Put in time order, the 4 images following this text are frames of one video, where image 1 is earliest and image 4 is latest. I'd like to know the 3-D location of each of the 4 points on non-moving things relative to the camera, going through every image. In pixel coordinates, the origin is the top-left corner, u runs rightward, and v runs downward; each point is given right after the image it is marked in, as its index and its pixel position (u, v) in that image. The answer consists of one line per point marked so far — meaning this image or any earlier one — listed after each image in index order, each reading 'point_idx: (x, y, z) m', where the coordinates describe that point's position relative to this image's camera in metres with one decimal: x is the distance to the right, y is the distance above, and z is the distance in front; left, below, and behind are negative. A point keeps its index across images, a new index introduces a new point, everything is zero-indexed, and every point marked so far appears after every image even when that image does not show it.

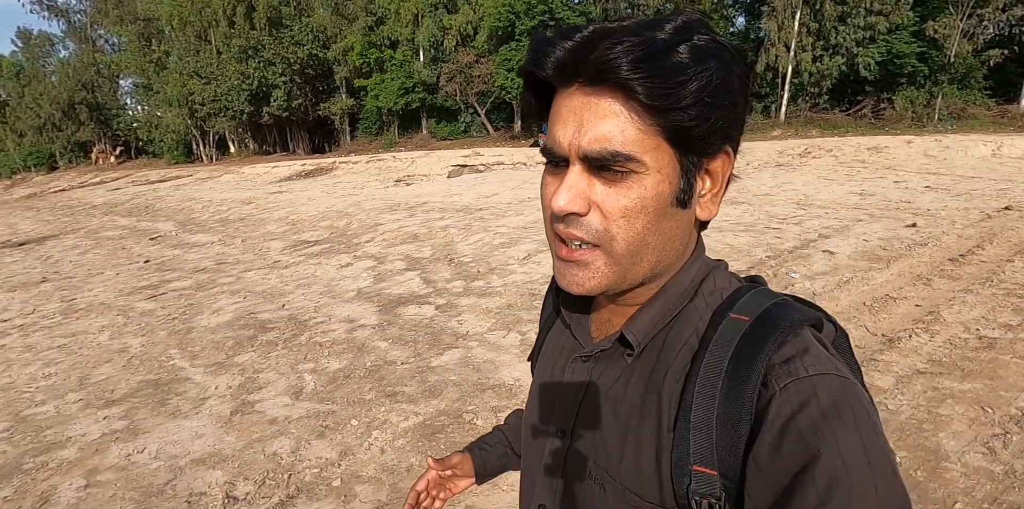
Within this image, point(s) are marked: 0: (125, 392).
0: (-5.5, -2.0, +7.6) m
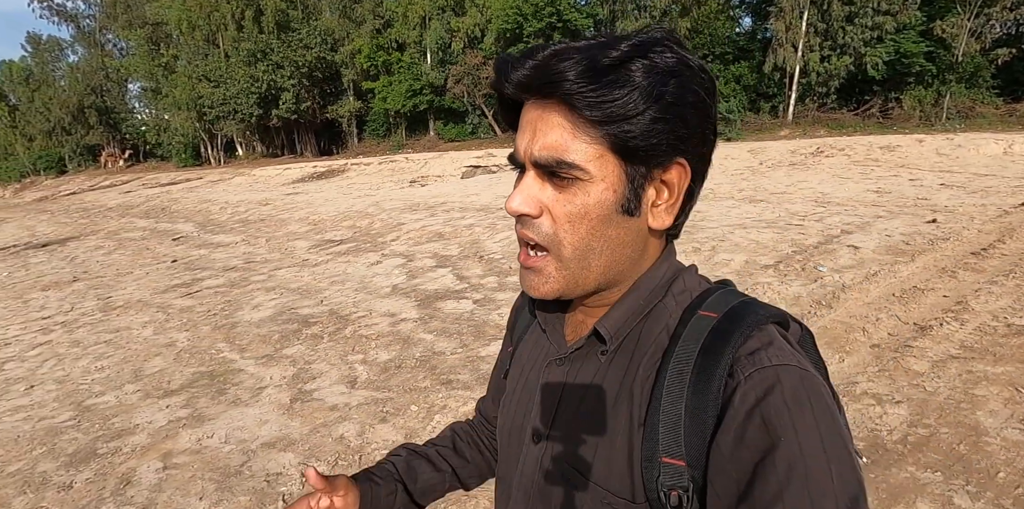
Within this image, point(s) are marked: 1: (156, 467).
0: (-4.9, -1.9, +7.9) m
1: (-3.9, -2.3, +5.8) m
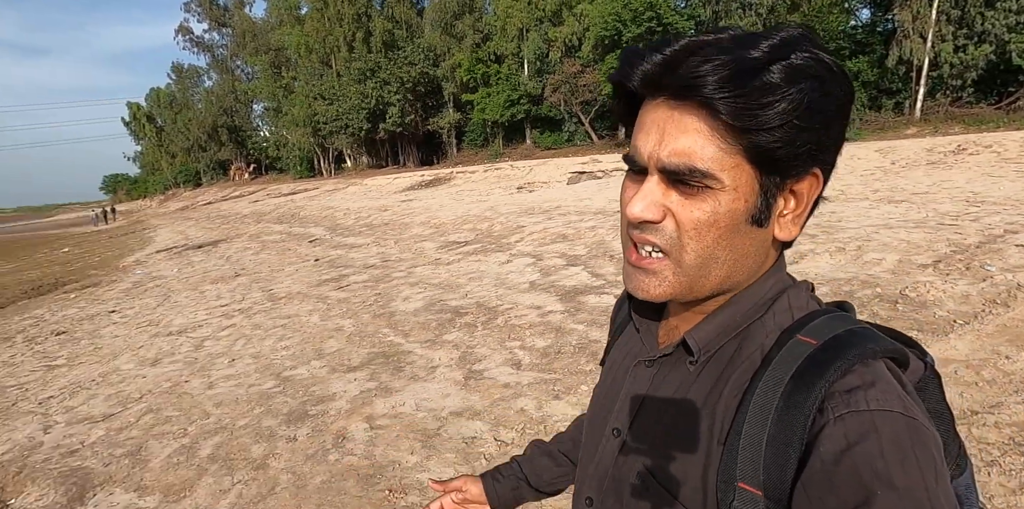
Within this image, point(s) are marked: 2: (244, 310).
0: (-2.6, -1.8, +9.0) m
1: (-1.9, -2.2, +6.8) m
2: (-7.0, -1.5, +13.9) m
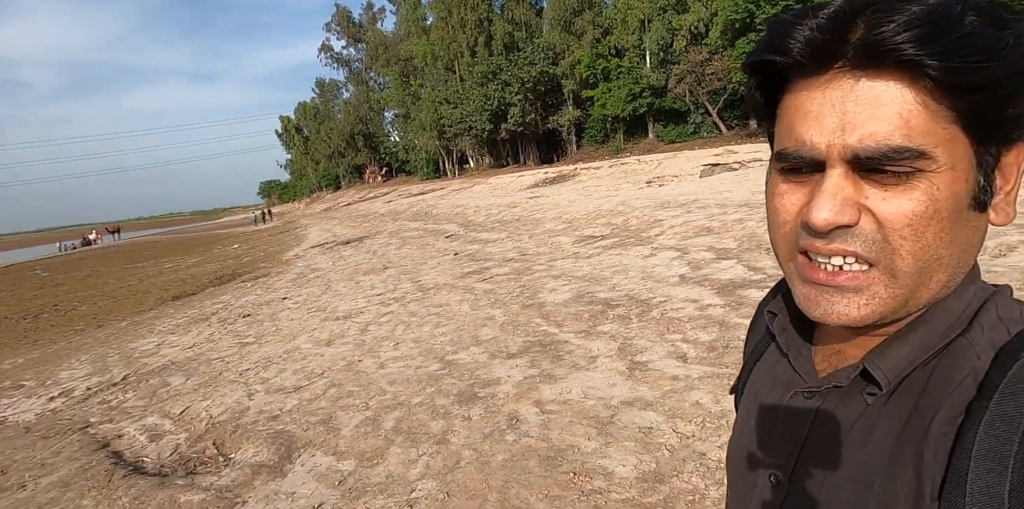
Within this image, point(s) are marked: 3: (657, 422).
0: (+0.1, -1.6, +9.3) m
1: (+0.3, -2.1, +7.0) m
2: (-3.2, -1.3, +15.0) m
3: (+1.7, -1.9, +6.1) m
